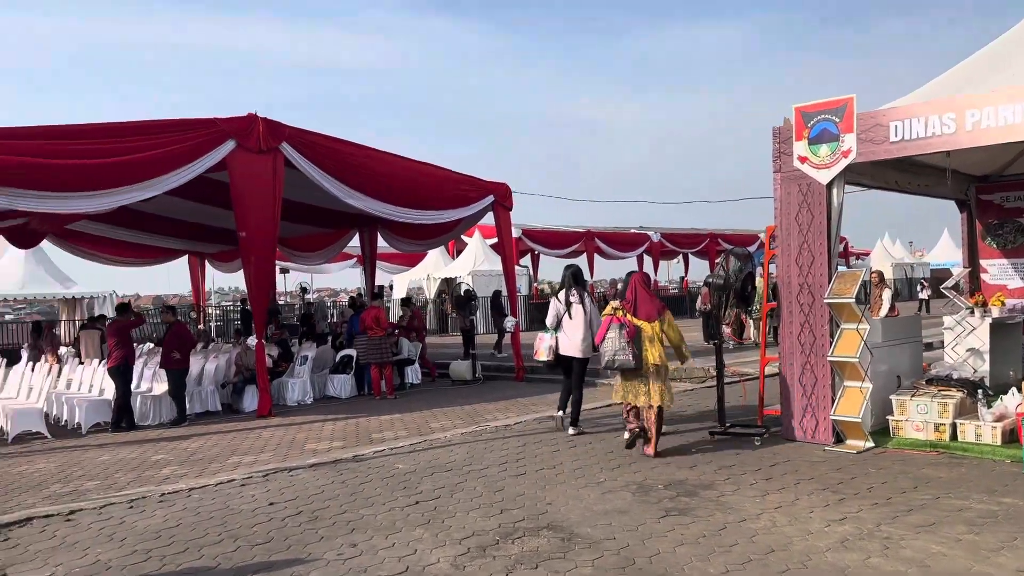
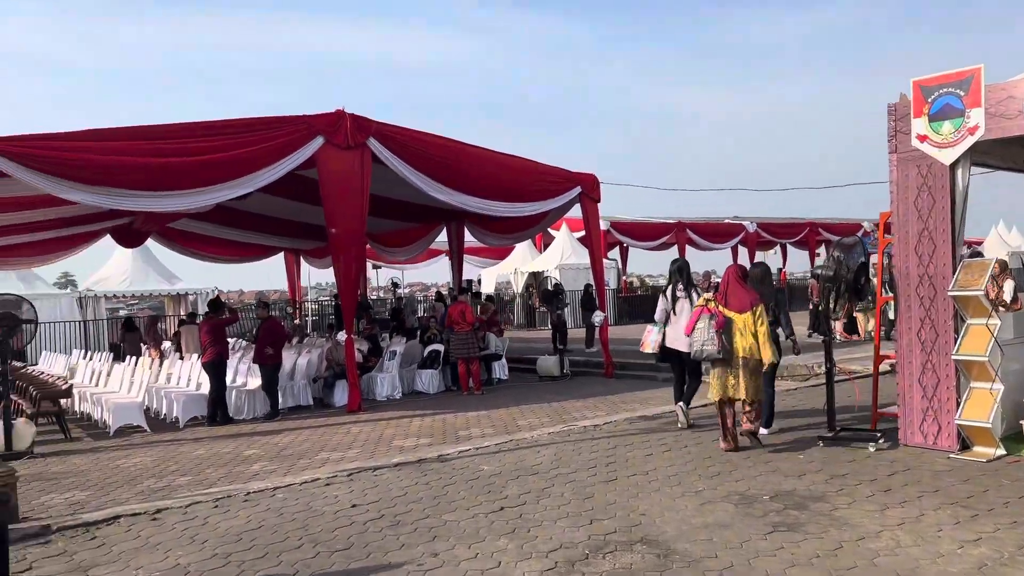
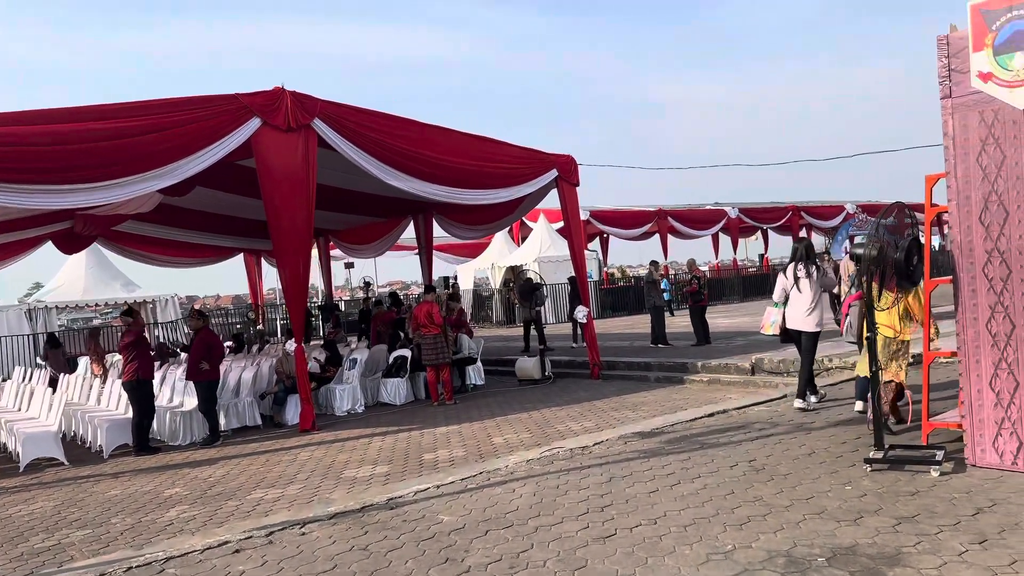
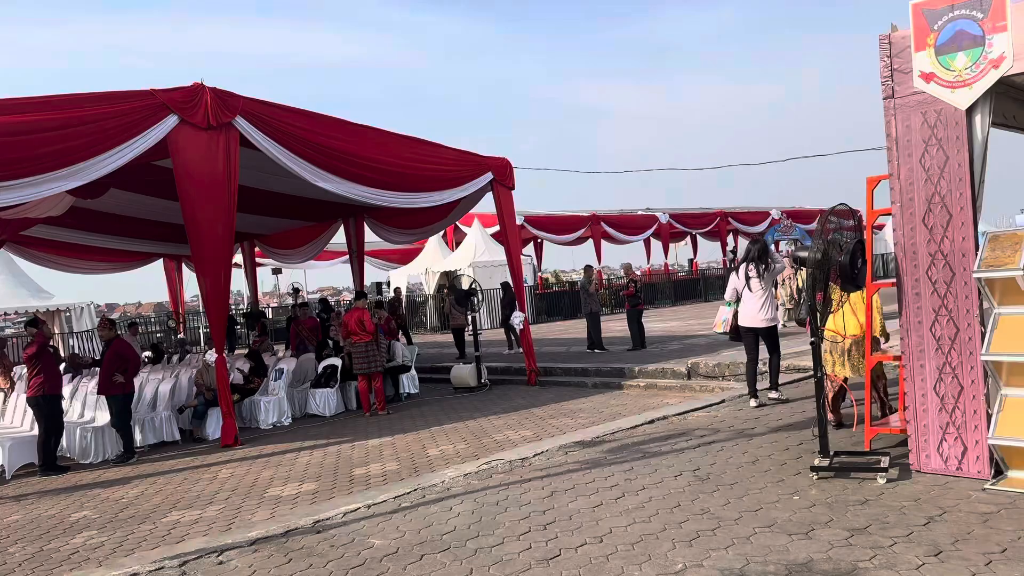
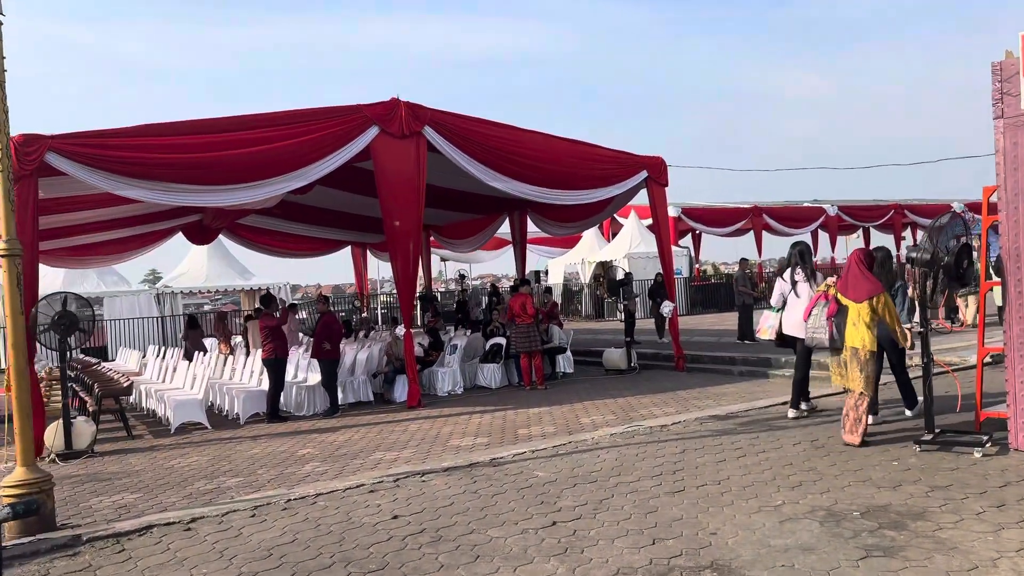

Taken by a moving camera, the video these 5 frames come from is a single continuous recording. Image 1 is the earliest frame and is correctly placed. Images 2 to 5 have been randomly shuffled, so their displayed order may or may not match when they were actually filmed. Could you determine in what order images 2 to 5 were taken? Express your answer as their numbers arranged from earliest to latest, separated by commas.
2, 5, 3, 4
